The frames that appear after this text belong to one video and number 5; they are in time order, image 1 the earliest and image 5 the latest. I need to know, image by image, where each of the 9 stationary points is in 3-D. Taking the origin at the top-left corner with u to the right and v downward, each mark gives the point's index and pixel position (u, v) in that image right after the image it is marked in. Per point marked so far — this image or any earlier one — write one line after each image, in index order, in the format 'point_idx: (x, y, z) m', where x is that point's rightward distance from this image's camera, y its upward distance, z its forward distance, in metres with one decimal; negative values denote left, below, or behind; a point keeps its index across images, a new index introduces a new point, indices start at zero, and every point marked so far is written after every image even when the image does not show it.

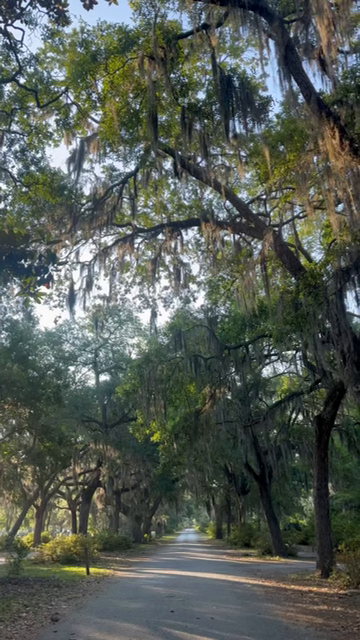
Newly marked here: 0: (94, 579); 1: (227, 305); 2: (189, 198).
0: (-2.4, -7.3, +13.9) m
1: (+1.7, +0.5, +17.5) m
2: (+0.2, +3.6, +14.8) m
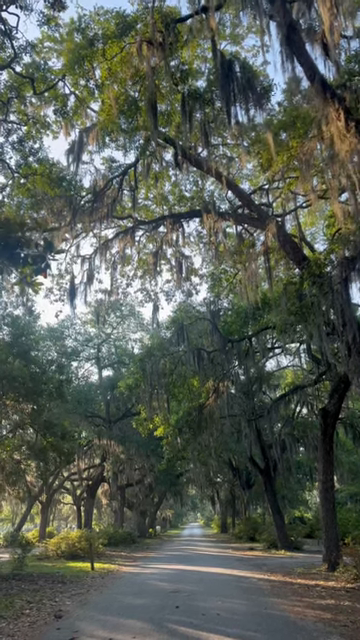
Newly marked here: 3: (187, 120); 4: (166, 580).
0: (-2.3, -7.1, +13.8) m
1: (+1.7, +0.8, +17.3) m
2: (+0.3, +3.8, +14.6) m
3: (+0.2, +4.3, +10.6) m
4: (-0.4, -6.5, +12.4) m
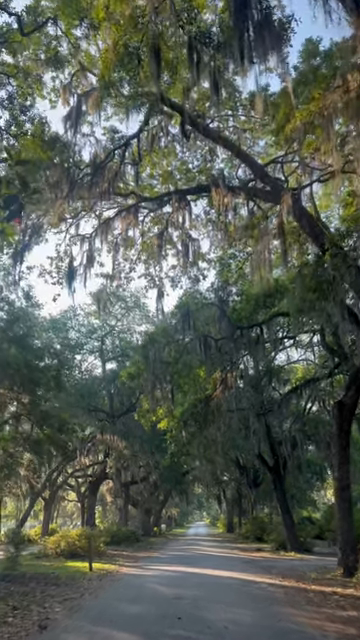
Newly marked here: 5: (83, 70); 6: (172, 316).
0: (-2.2, -6.7, +12.9) m
1: (+2.0, +1.2, +16.3) m
2: (+0.5, +4.2, +13.6) m
3: (+0.3, +4.7, +9.7) m
4: (-0.3, -6.1, +11.4) m
5: (-2.2, +5.6, +10.9) m
6: (-0.3, +0.1, +16.2) m
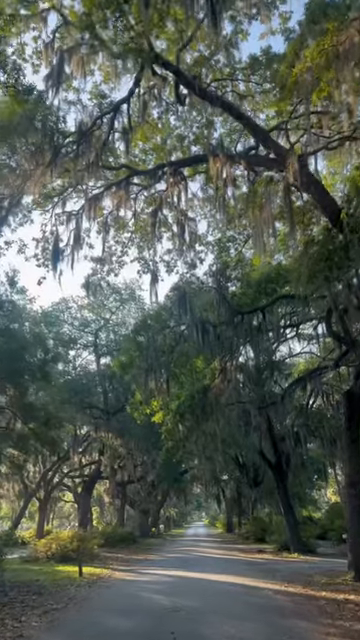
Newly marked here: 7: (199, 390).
0: (-2.3, -6.3, +11.9) m
1: (+1.8, +1.6, +15.3) m
2: (+0.3, +4.6, +12.6) m
3: (+0.2, +5.1, +8.6) m
4: (-0.3, -5.7, +10.4) m
5: (-2.3, +6.0, +9.9) m
6: (-0.4, +0.5, +15.2) m
7: (+0.6, -2.1, +15.3) m
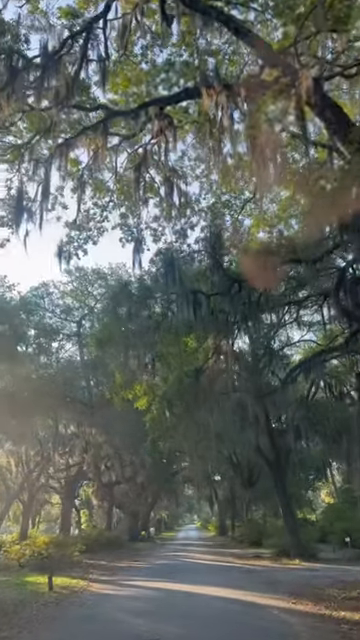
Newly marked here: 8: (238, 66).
0: (-2.5, -5.6, +10.0) m
1: (+1.5, +2.2, +13.5) m
2: (+0.1, +5.3, +10.8) m
3: (0.0, +5.8, +6.8) m
4: (-0.6, -5.0, +8.6) m
5: (-2.5, +6.7, +8.1) m
6: (-0.7, +1.1, +13.4) m
7: (+0.3, -1.5, +13.5) m
8: (+1.3, +5.5, +10.7) m
